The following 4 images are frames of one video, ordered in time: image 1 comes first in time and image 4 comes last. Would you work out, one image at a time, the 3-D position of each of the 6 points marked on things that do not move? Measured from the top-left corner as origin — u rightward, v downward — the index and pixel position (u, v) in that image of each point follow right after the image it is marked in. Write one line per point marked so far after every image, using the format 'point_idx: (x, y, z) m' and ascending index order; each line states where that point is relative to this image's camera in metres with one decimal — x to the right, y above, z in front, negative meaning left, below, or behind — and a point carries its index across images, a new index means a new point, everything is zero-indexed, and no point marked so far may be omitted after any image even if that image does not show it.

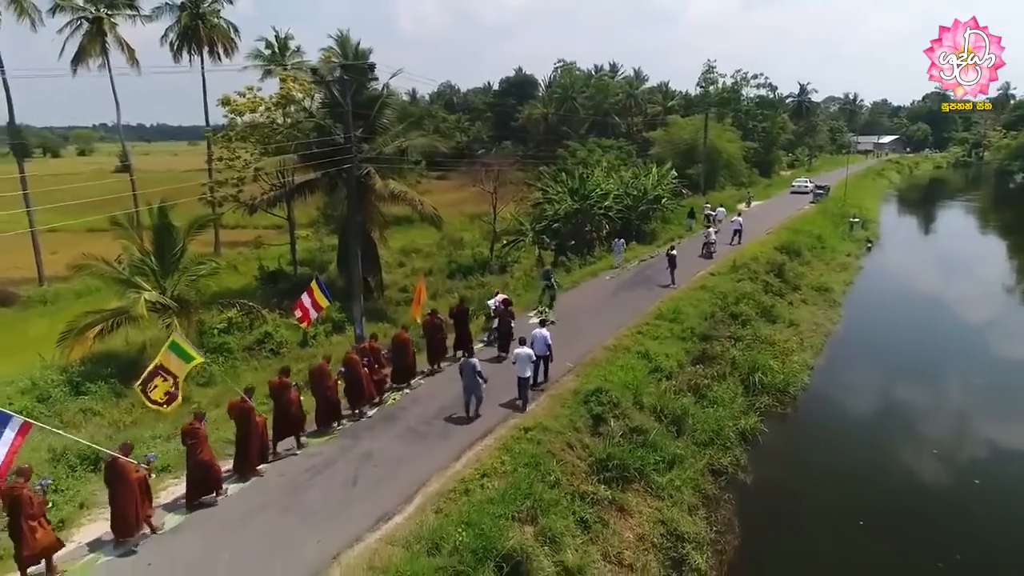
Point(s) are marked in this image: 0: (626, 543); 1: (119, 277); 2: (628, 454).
0: (+1.6, -3.7, +10.3) m
1: (-10.0, +0.3, +18.2) m
2: (+1.9, -2.8, +11.9) m
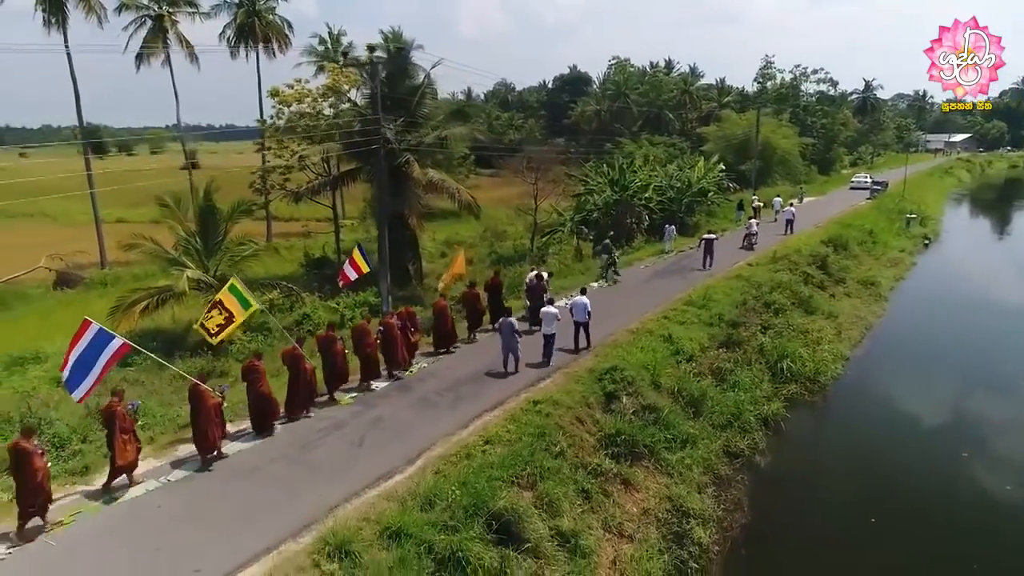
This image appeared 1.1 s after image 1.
0: (+1.7, -3.3, +10.3) m
1: (-9.2, +0.9, +19.1) m
2: (+2.1, -2.4, +11.9) m
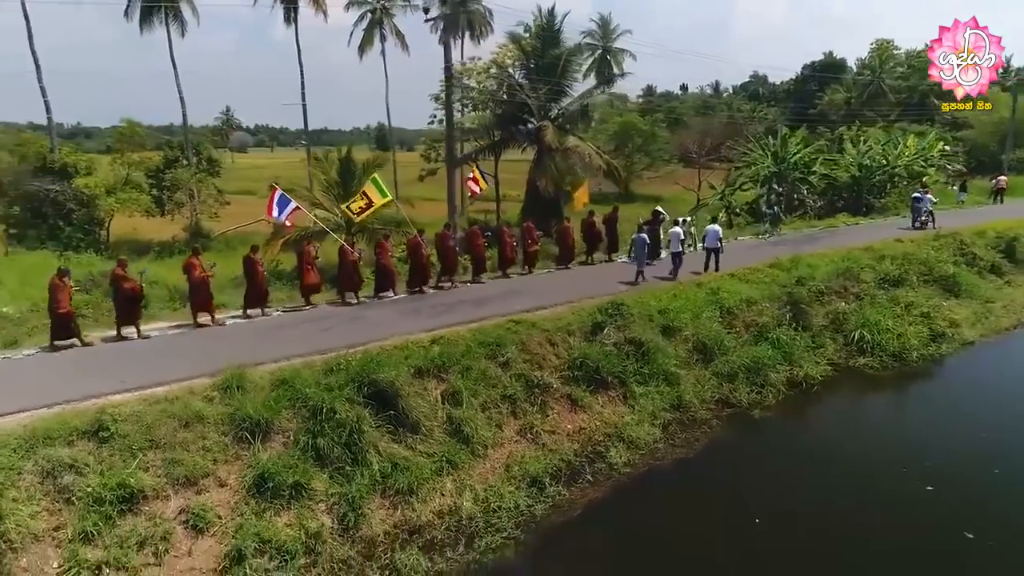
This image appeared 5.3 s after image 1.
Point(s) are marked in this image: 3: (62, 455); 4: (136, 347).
0: (+0.6, -2.0, +10.4) m
1: (-6.3, +2.7, +22.4) m
2: (+1.6, -1.2, +11.7) m
3: (-4.7, -1.7, +7.4) m
4: (-5.6, -0.9, +10.6) m
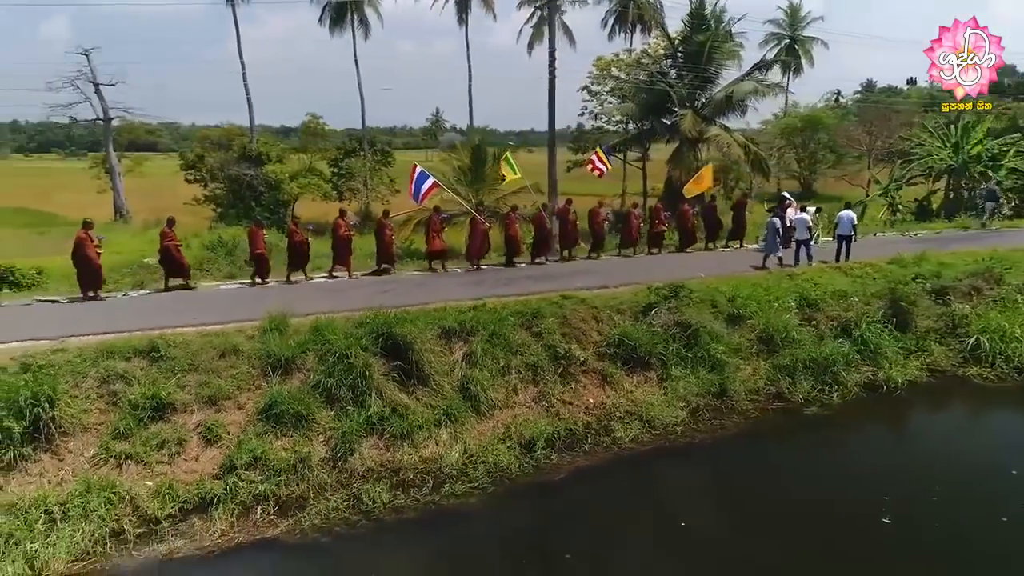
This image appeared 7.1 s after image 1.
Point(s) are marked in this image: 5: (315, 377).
0: (+0.9, -1.6, +10.4) m
1: (-2.2, +3.4, +23.8) m
2: (+2.3, -0.9, +11.5) m
3: (-5.0, -1.0, +9.0) m
4: (-4.9, -0.1, +12.3) m
5: (-2.6, -1.2, +9.5) m
